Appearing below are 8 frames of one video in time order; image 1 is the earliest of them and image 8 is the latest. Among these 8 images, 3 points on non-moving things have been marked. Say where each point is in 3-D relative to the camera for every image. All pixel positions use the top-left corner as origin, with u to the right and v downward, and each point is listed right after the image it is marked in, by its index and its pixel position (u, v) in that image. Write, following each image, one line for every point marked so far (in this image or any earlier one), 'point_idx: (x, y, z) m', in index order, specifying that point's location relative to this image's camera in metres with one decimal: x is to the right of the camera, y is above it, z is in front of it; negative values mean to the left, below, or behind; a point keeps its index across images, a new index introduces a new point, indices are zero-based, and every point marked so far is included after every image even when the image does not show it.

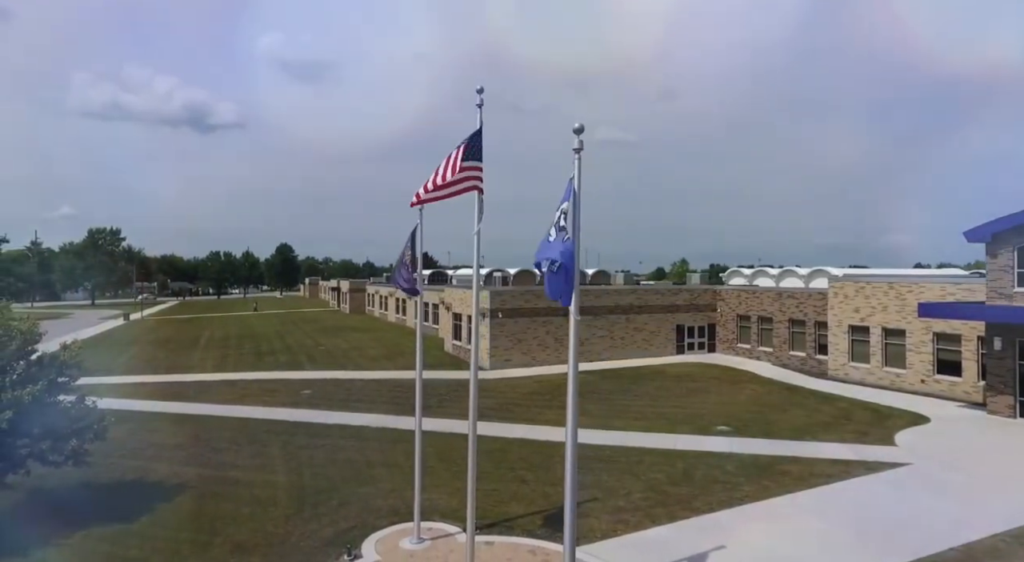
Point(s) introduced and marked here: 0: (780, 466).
0: (+6.2, -4.2, +15.1) m
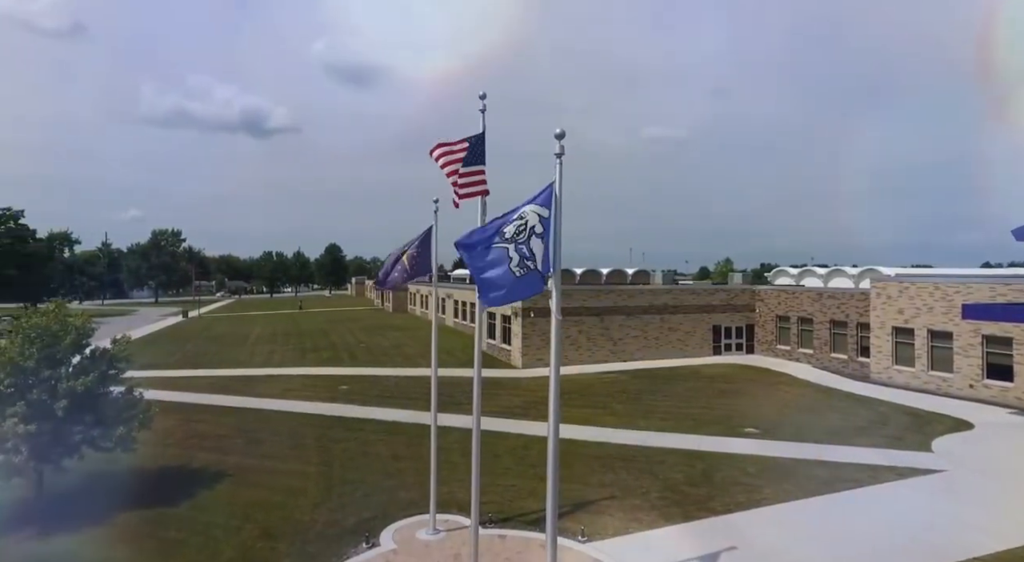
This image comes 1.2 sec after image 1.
0: (+6.7, -4.2, +14.9) m
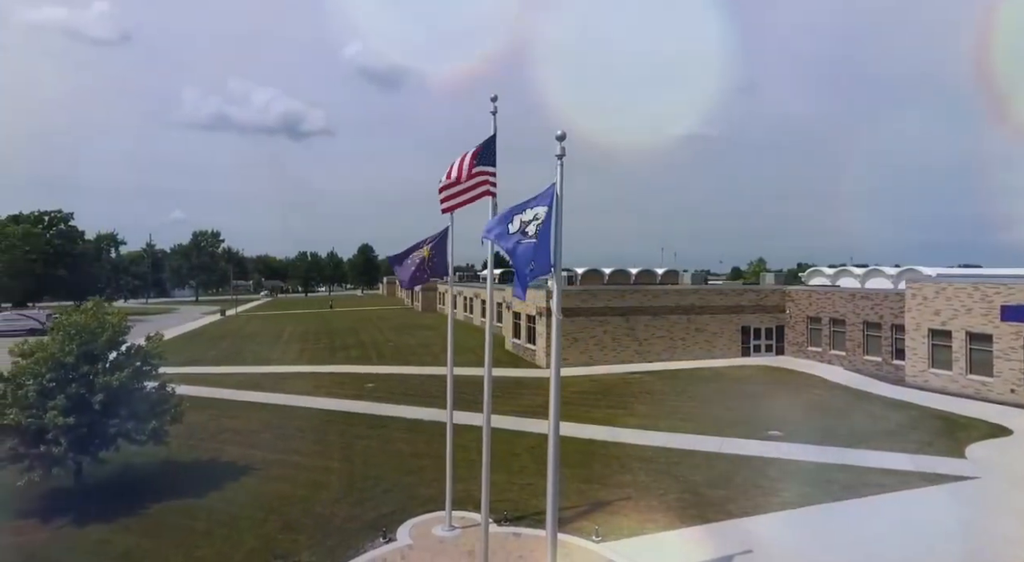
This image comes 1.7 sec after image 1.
0: (+7.1, -4.3, +14.6) m
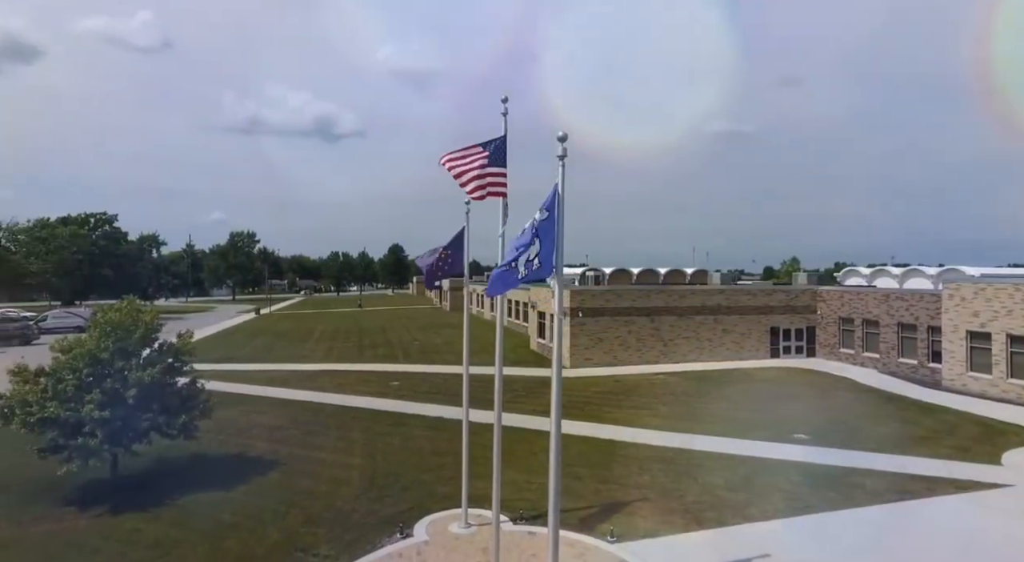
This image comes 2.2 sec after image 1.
0: (+7.5, -4.3, +14.3) m
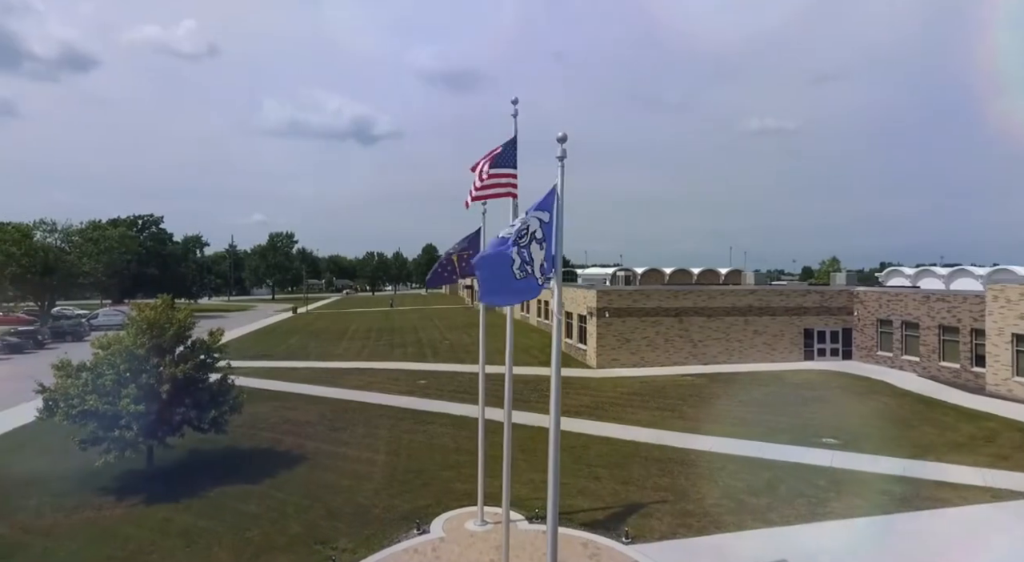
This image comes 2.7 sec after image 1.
0: (+7.9, -4.3, +13.9) m
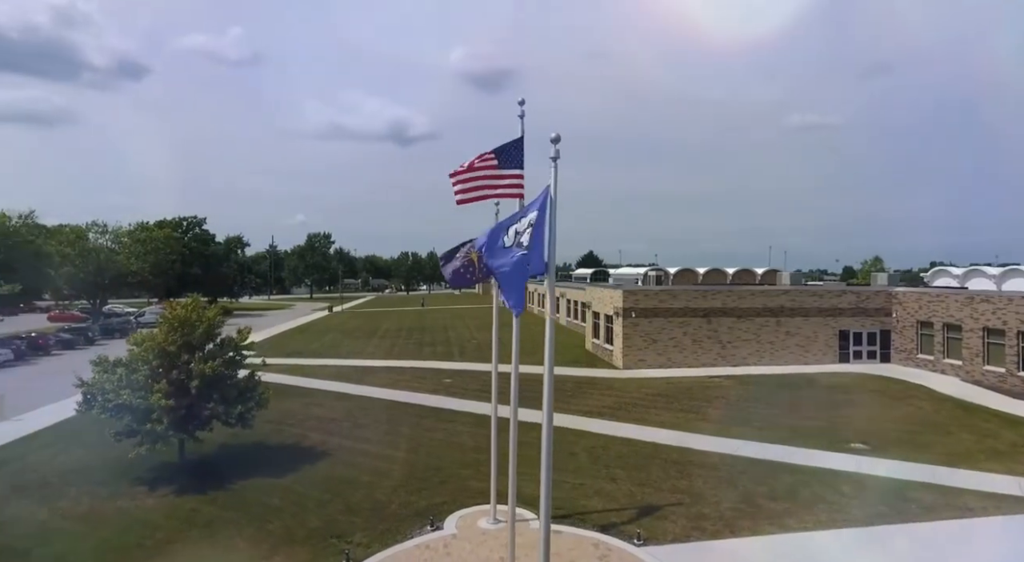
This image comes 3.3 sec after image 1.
0: (+8.2, -4.3, +13.5) m
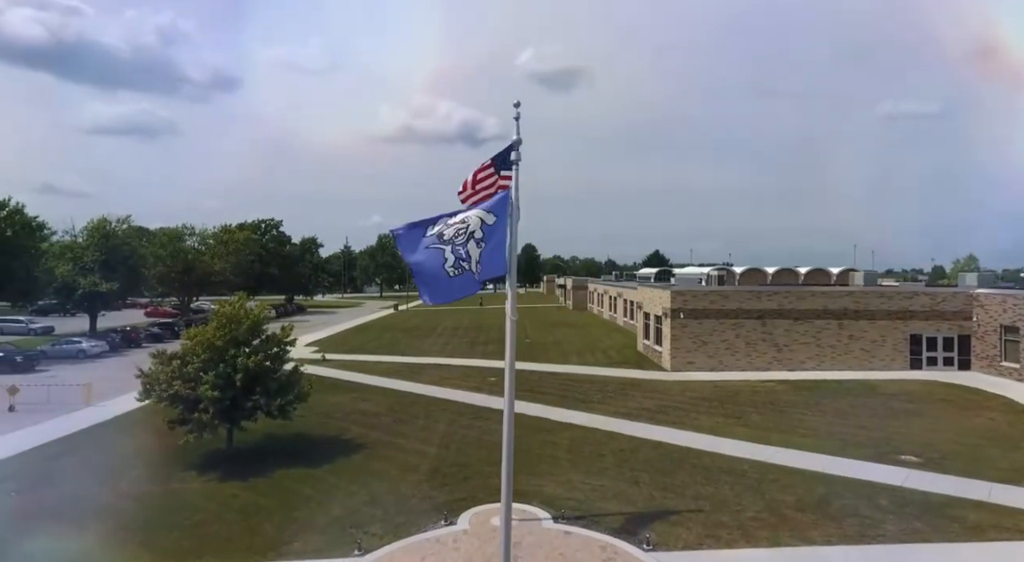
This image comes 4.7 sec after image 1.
0: (+8.4, -4.3, +12.4) m
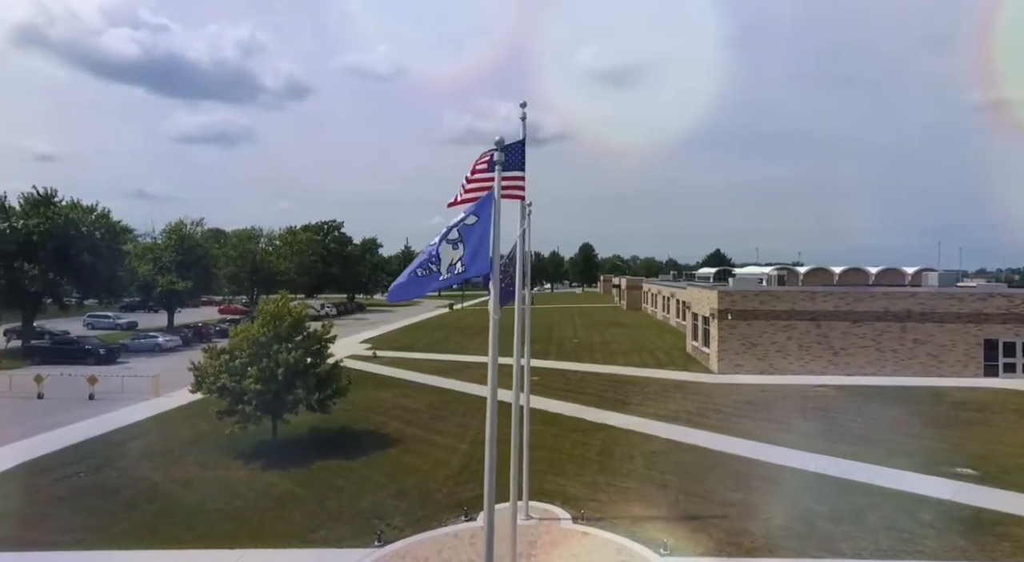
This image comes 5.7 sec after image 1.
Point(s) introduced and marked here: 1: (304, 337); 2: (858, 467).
0: (+8.7, -4.3, +11.4) m
1: (-5.5, -1.5, +17.5) m
2: (+7.5, -4.1, +14.2) m
